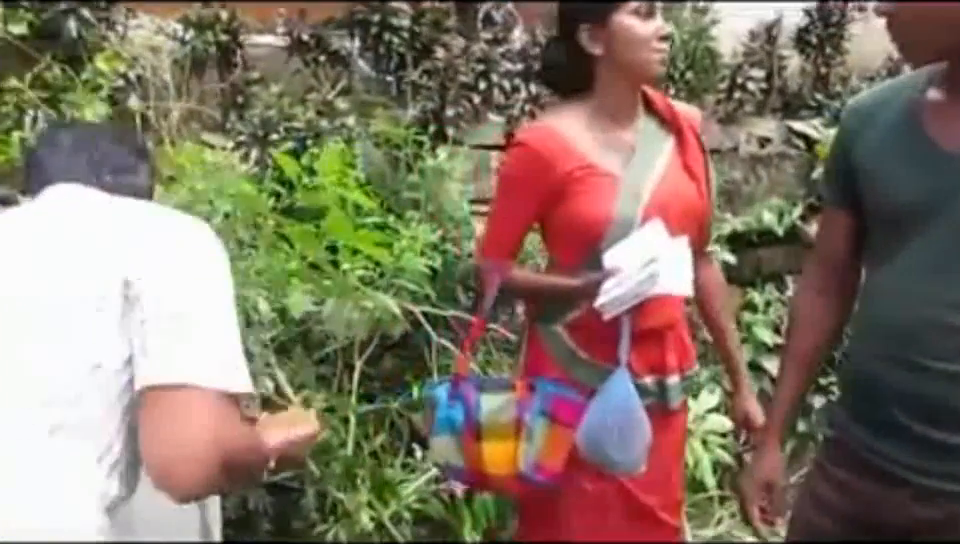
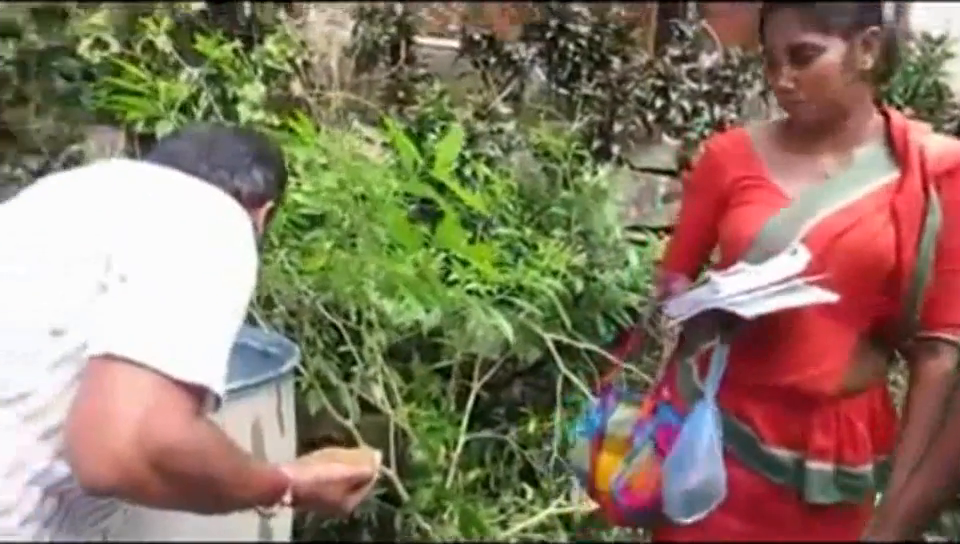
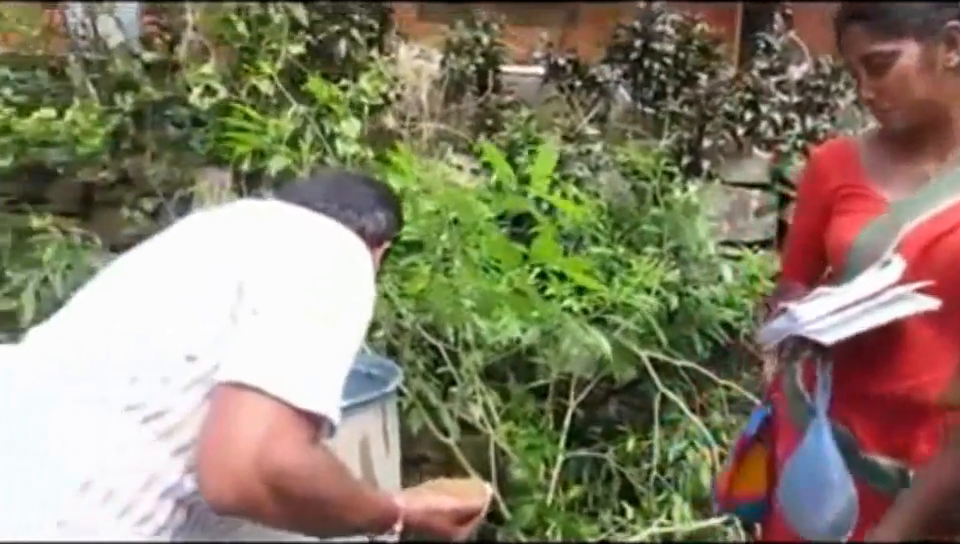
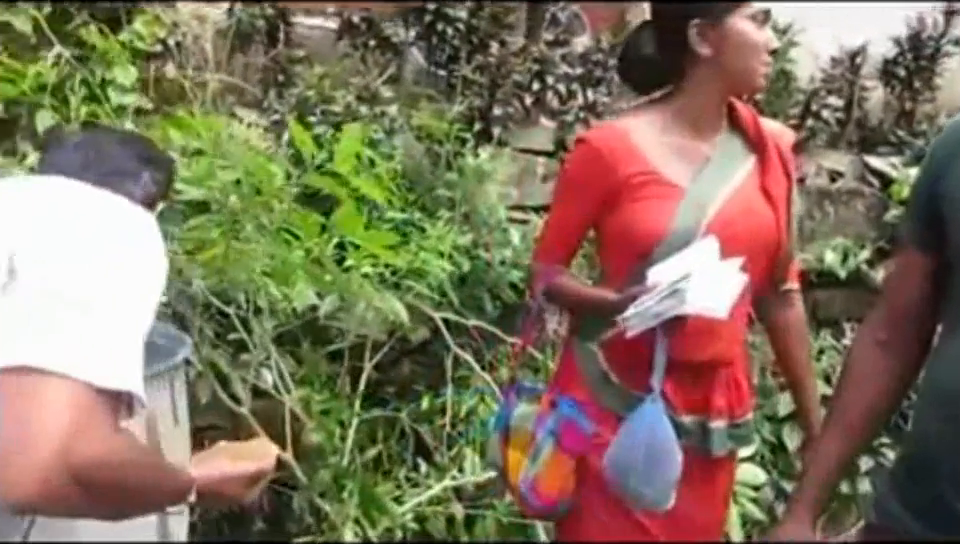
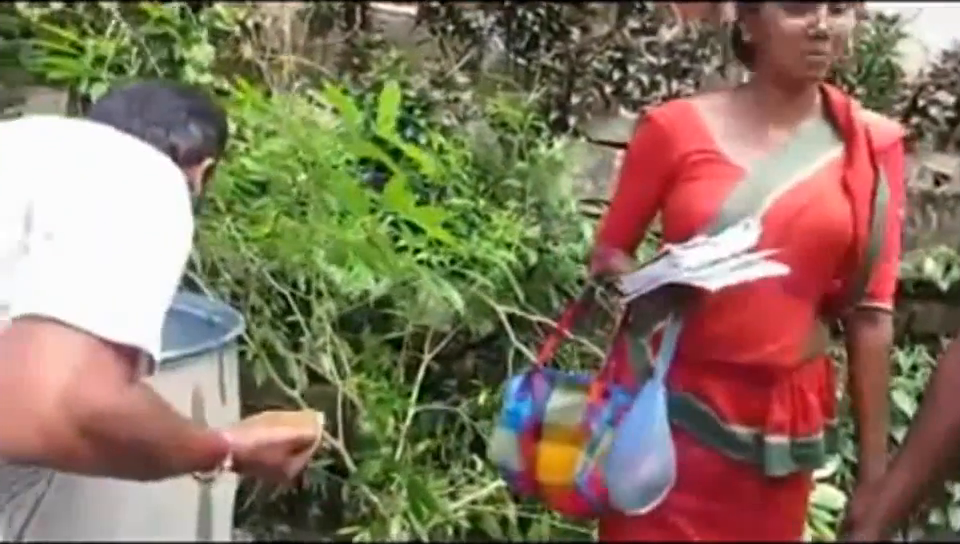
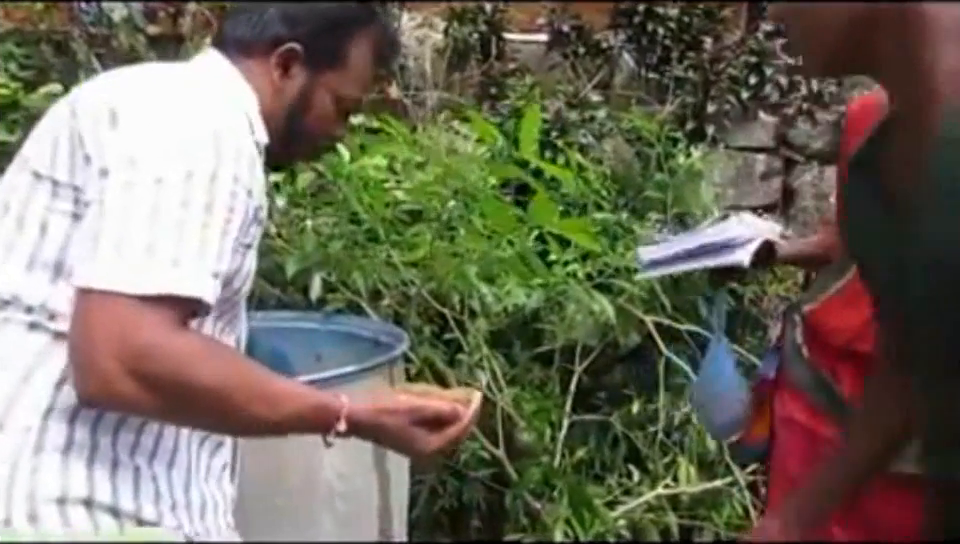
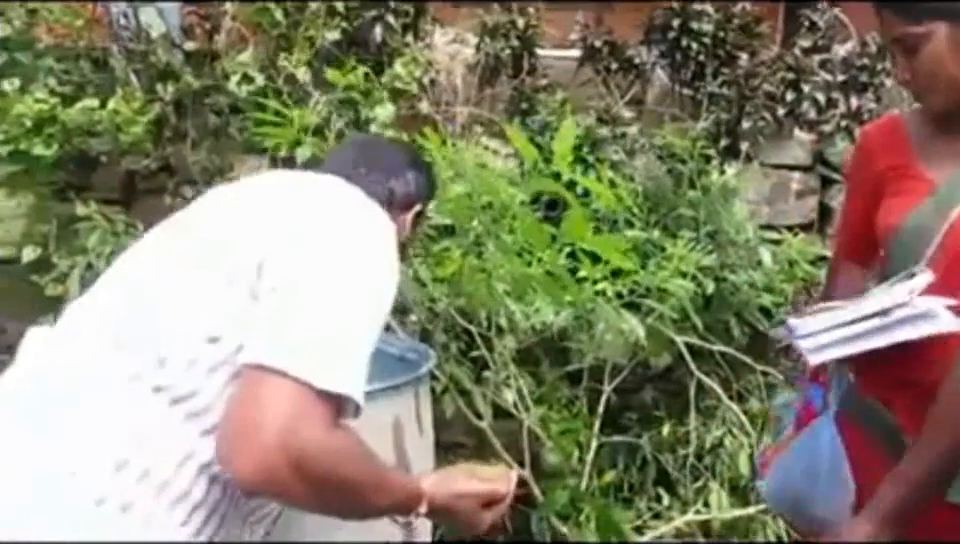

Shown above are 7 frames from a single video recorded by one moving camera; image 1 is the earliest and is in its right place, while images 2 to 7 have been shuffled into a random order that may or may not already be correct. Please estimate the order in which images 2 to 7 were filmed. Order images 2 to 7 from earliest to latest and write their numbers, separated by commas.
4, 5, 2, 3, 7, 6
